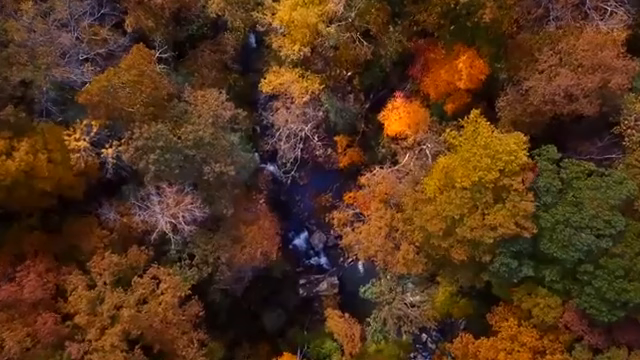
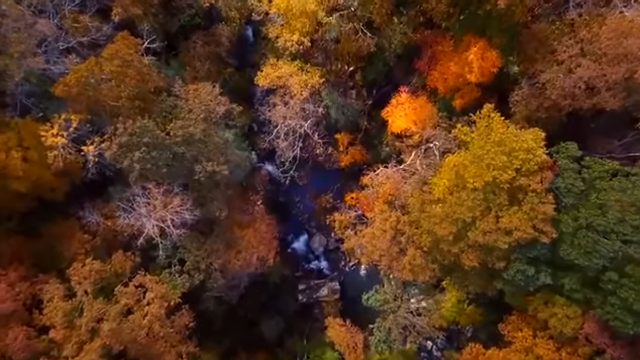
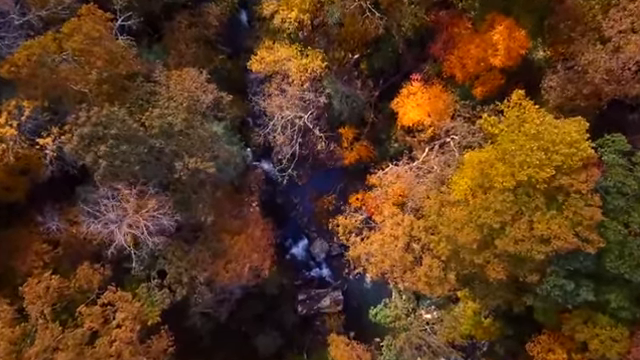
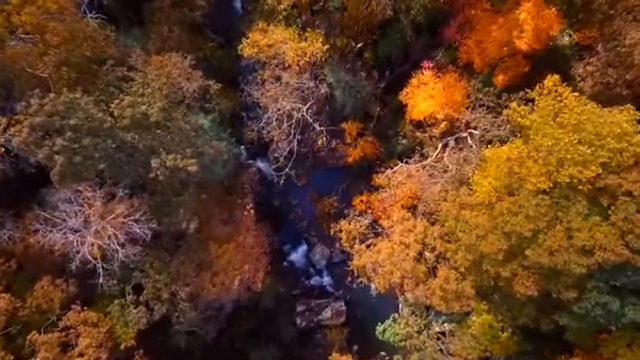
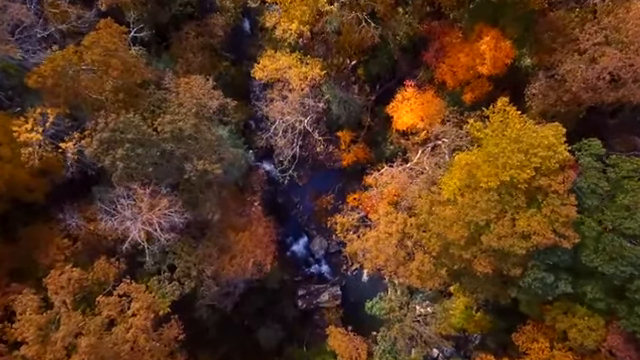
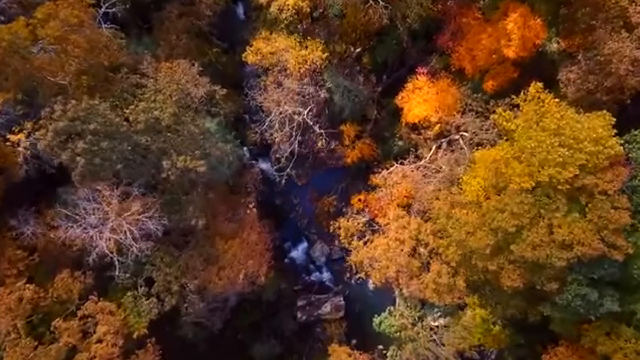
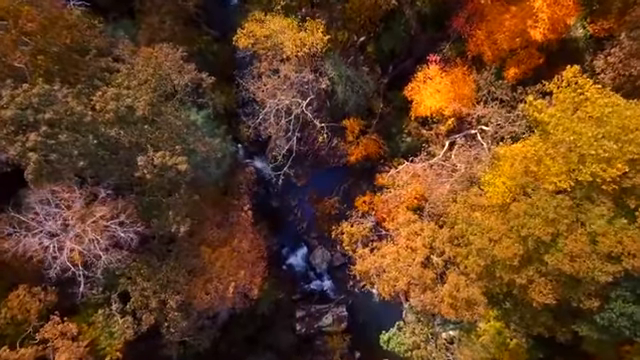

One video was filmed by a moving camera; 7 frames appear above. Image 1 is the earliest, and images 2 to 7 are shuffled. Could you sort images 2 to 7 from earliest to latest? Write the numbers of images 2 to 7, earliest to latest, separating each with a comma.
2, 5, 3, 6, 4, 7
